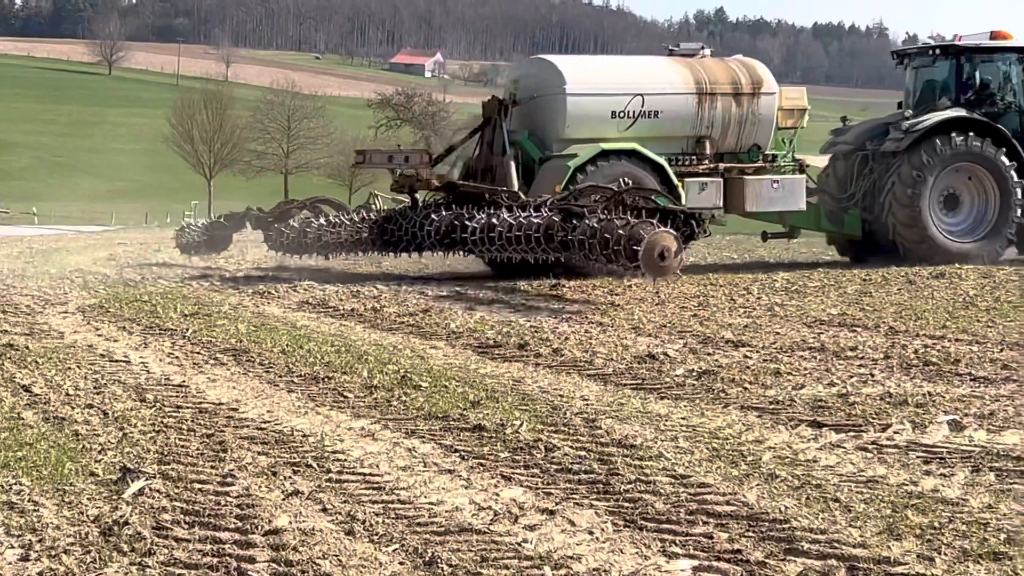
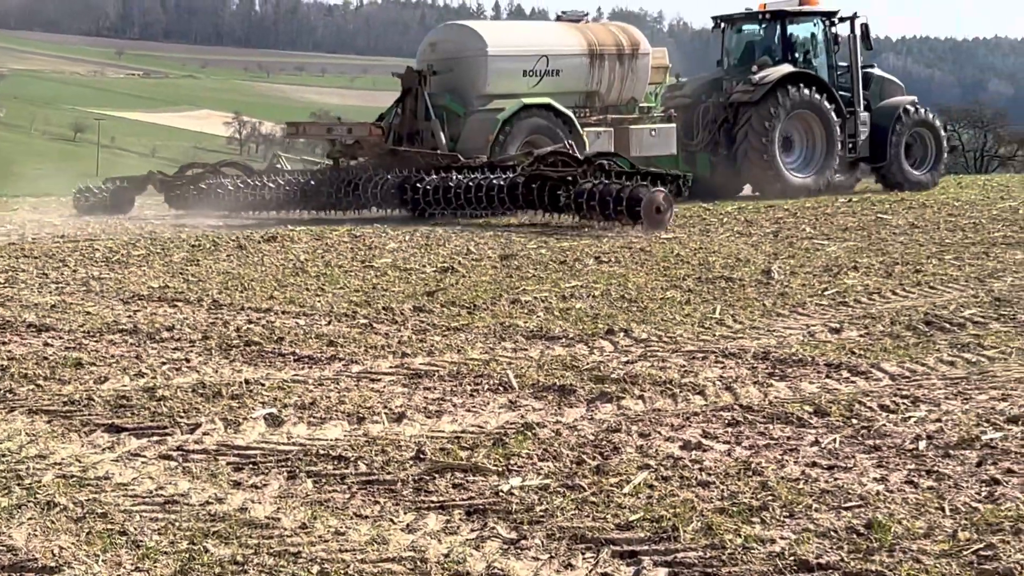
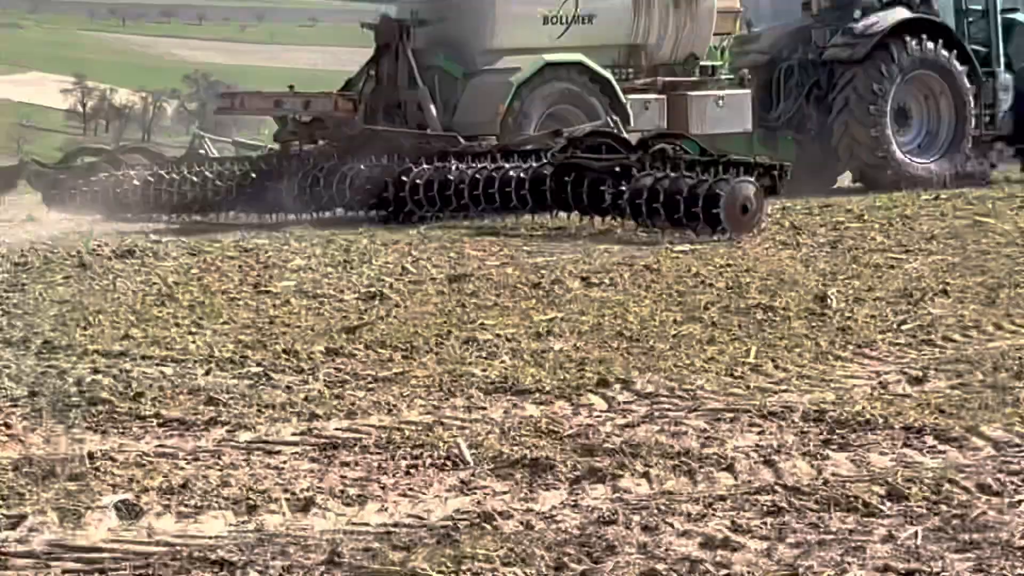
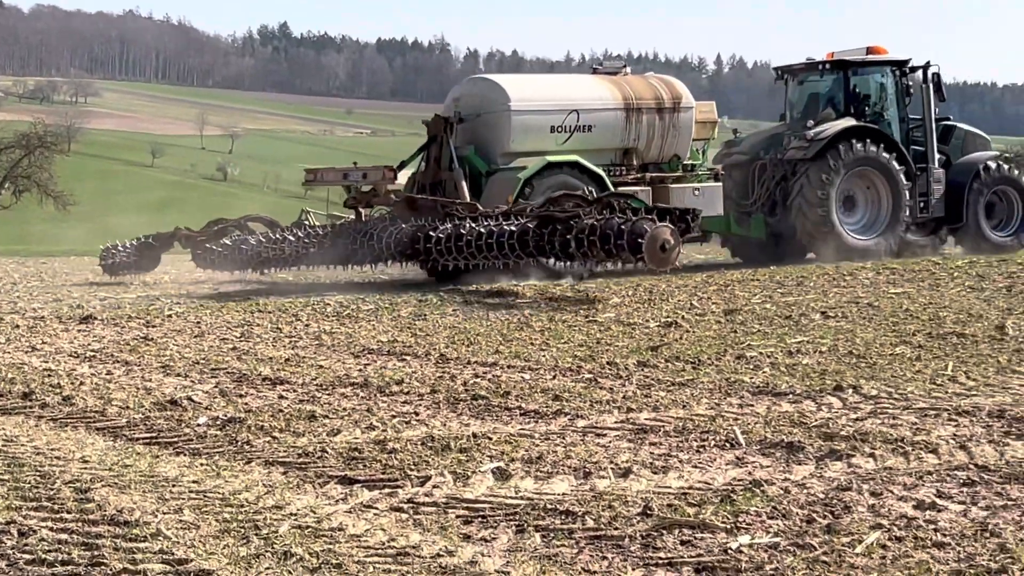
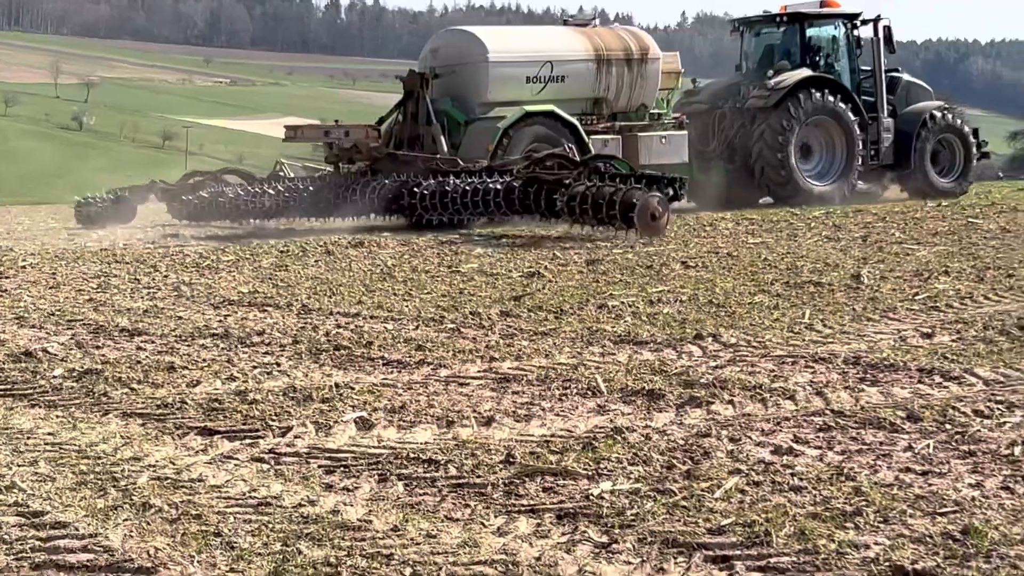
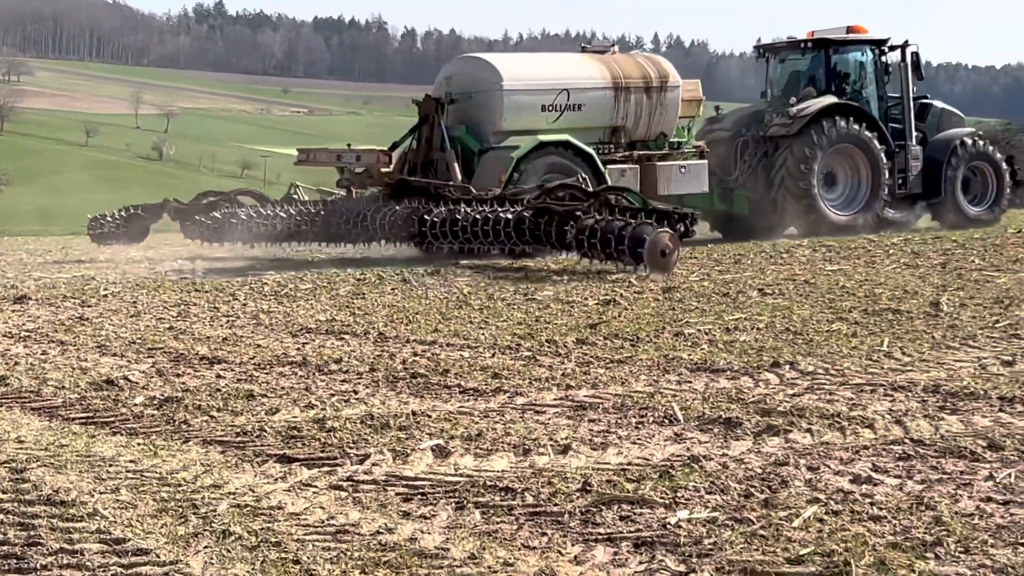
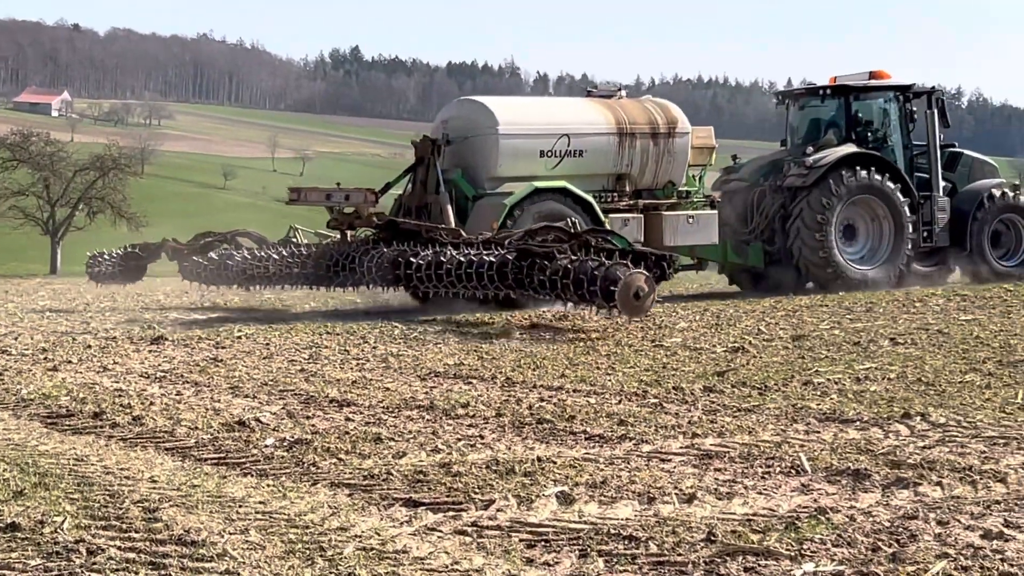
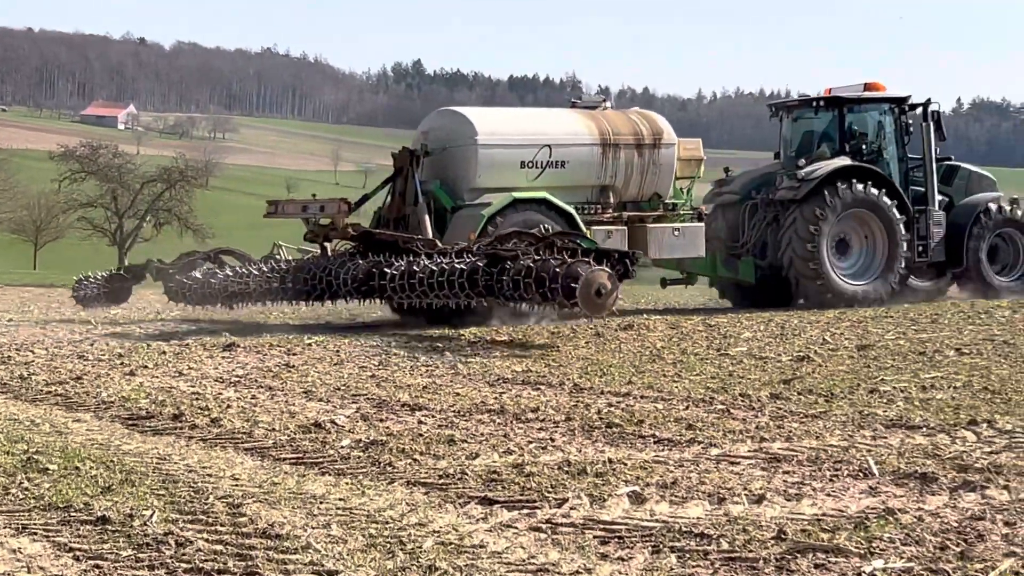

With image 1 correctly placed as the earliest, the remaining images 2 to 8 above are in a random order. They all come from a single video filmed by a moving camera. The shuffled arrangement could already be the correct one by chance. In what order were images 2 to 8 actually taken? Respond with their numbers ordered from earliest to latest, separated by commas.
8, 7, 4, 6, 5, 2, 3
